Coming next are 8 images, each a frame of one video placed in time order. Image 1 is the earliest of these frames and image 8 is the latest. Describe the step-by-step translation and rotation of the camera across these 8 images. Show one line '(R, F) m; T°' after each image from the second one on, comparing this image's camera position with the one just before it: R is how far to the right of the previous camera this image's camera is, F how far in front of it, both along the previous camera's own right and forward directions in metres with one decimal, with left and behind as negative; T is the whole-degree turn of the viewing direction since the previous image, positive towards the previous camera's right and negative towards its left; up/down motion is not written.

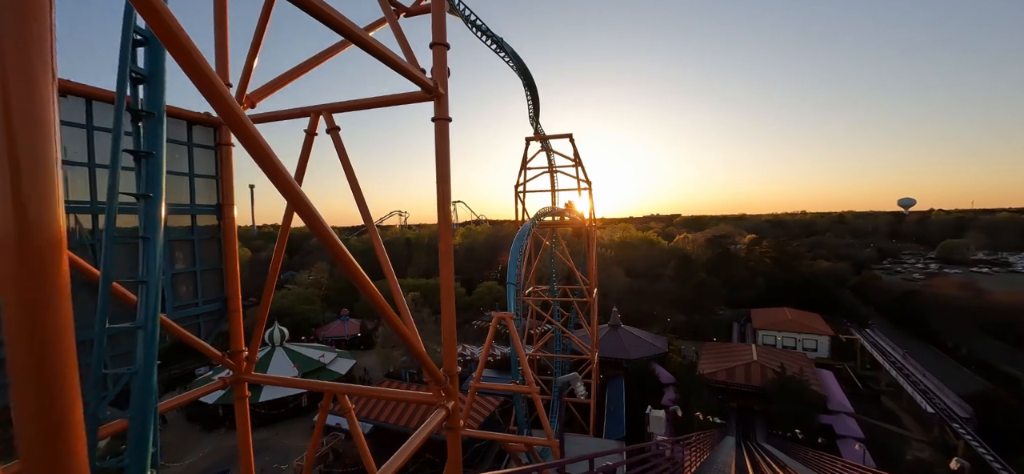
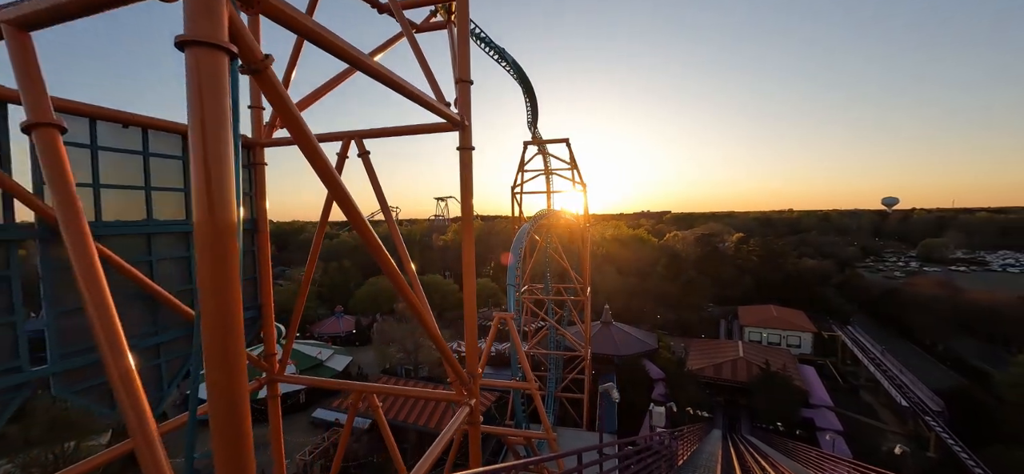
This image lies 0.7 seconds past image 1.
(-0.1, -0.3) m; +1°
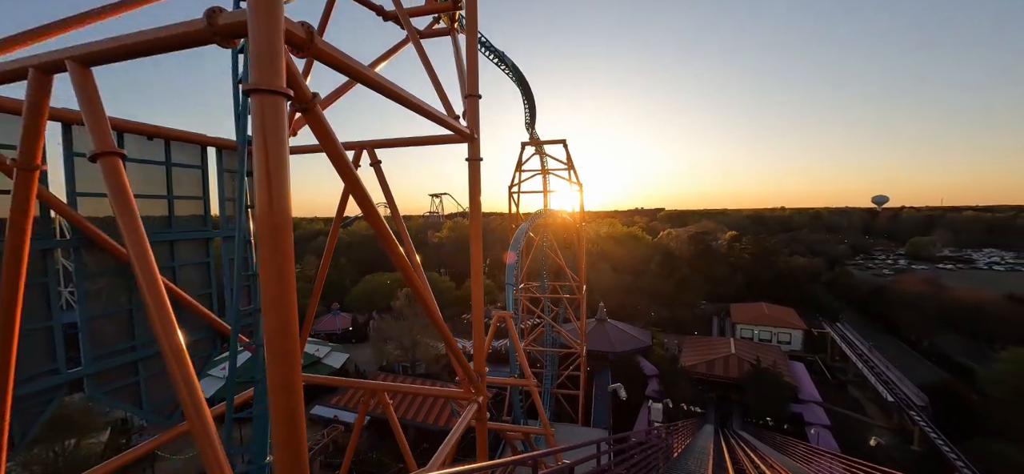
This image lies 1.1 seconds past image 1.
(-0.1, -0.1) m; +1°
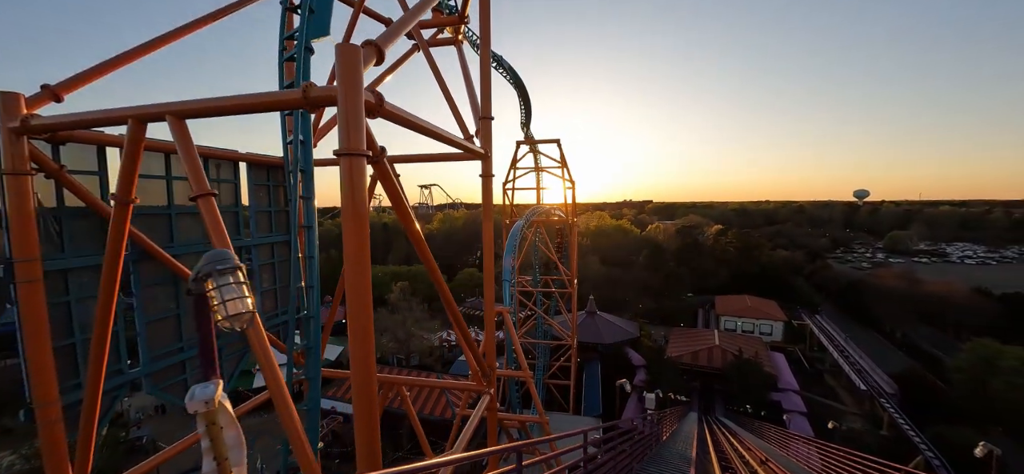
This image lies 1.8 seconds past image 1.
(-0.1, -0.3) m; +2°
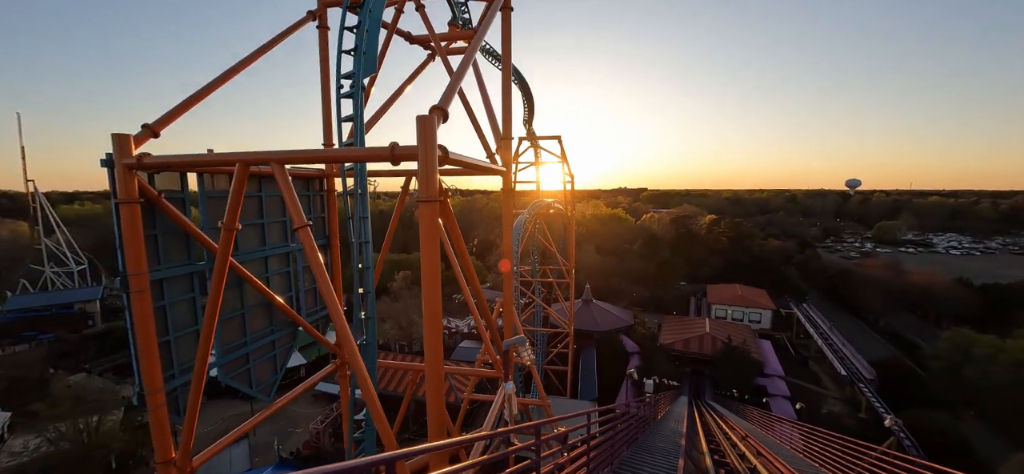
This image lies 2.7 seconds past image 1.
(-0.2, -0.4) m; +1°
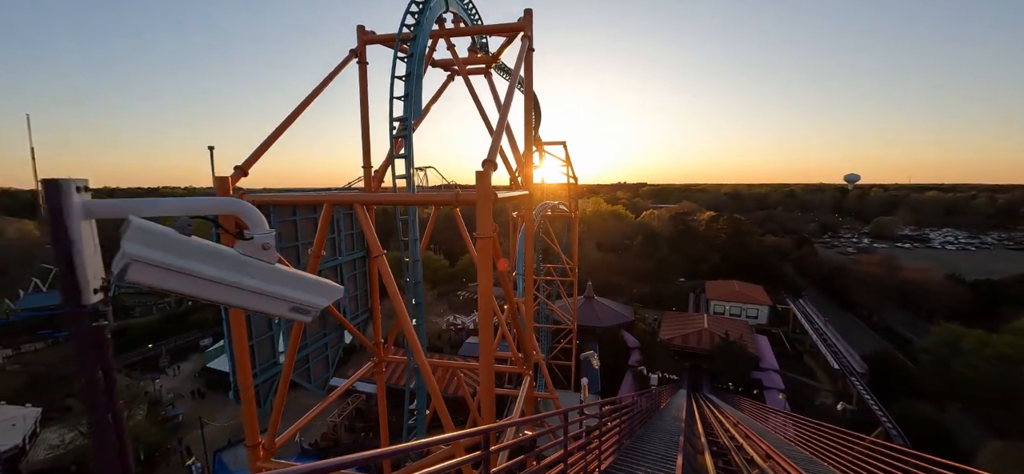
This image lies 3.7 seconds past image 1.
(-0.2, -0.4) m; 0°
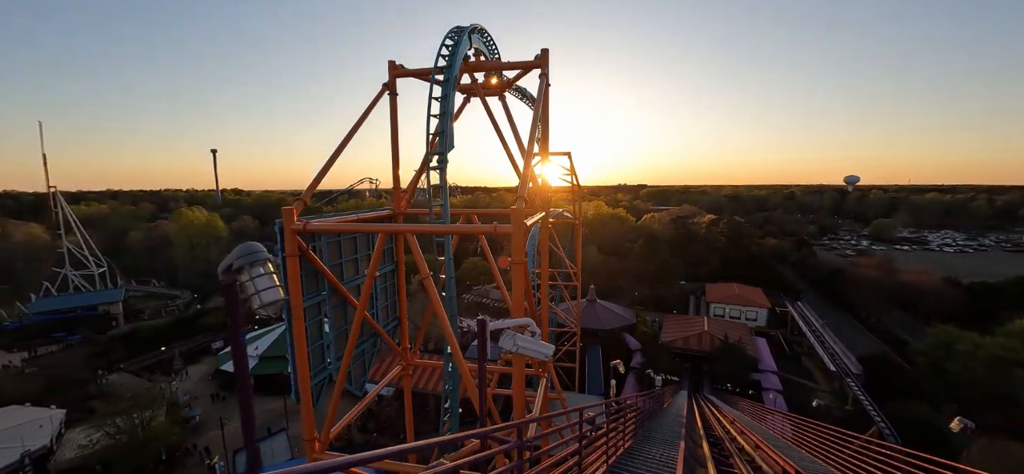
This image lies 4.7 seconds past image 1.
(-0.2, -0.4) m; 0°
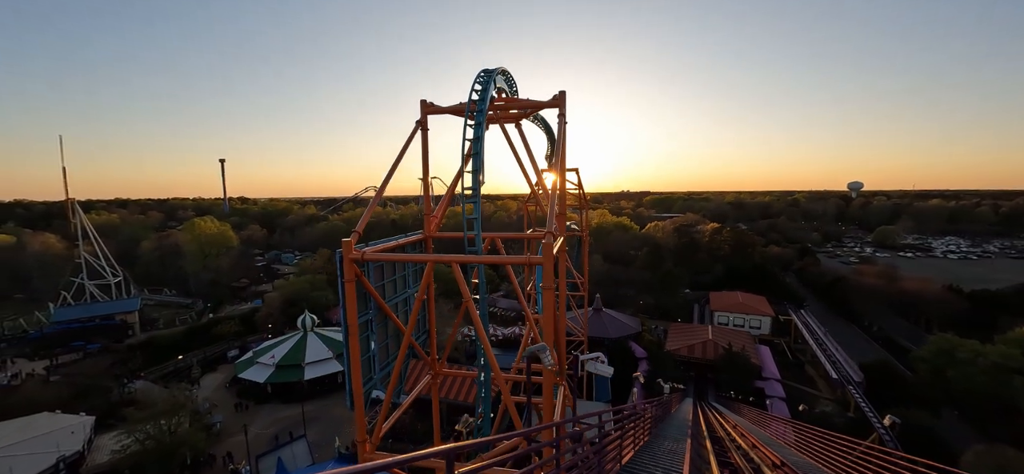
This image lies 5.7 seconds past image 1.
(-0.2, -0.5) m; 0°
